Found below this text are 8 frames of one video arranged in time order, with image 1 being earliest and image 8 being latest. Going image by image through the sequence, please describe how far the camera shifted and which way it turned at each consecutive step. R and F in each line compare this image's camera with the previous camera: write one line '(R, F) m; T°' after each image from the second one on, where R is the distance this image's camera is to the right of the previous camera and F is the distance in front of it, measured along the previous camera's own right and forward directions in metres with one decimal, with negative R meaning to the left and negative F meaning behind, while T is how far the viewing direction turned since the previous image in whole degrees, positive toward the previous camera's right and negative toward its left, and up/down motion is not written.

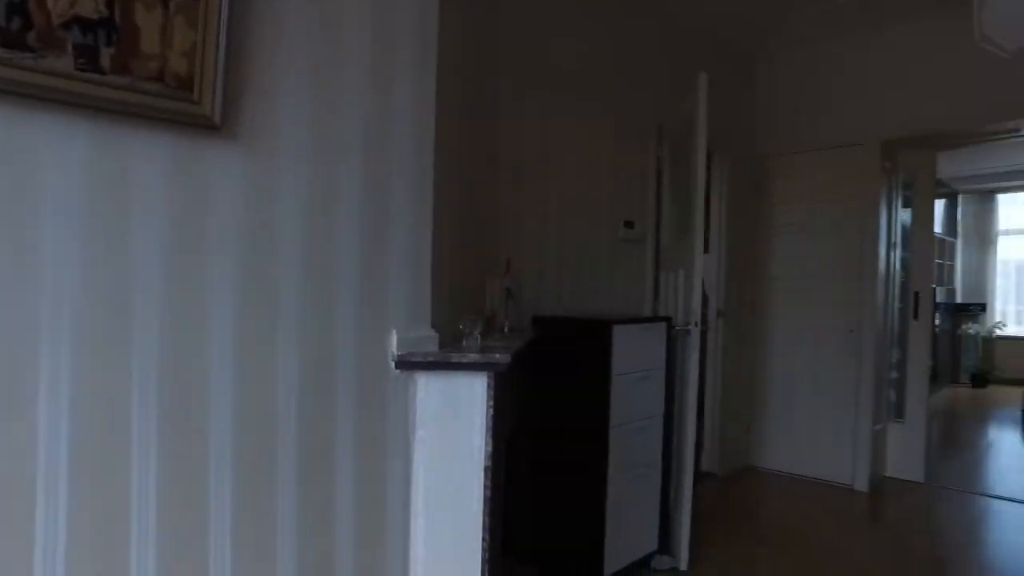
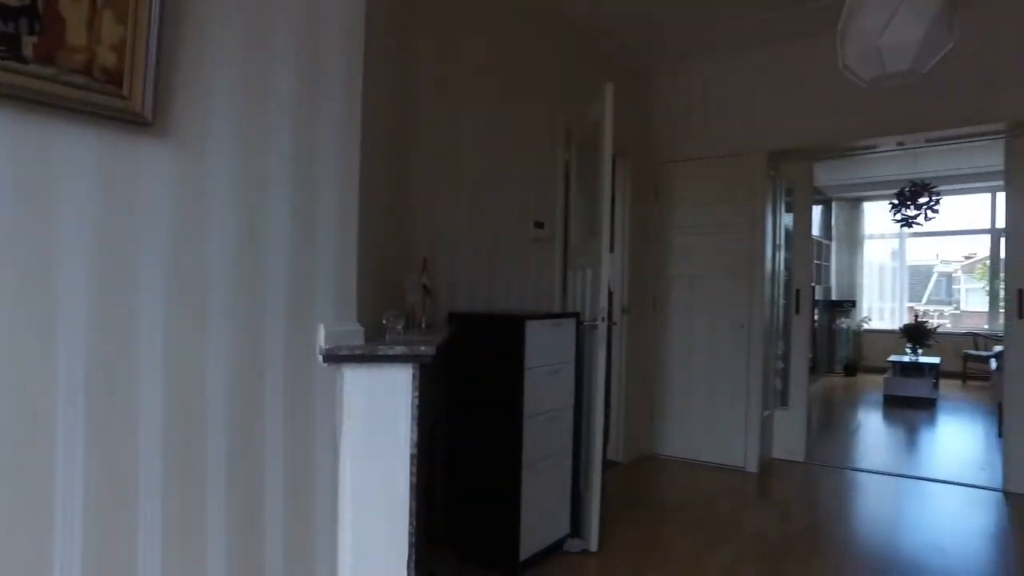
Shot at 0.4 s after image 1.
(0.0, -0.1) m; +8°
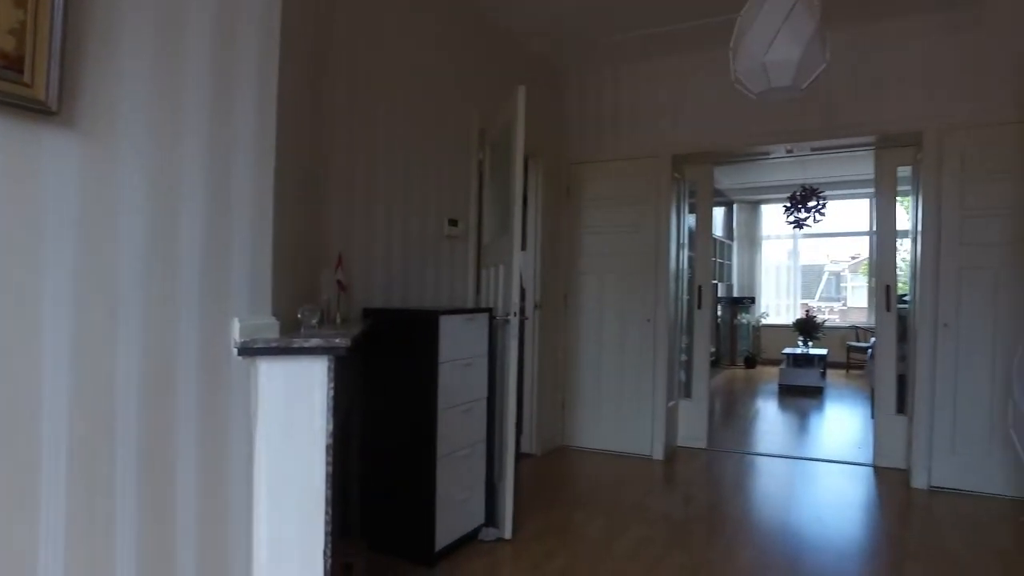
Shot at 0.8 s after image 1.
(0.0, -0.1) m; +7°
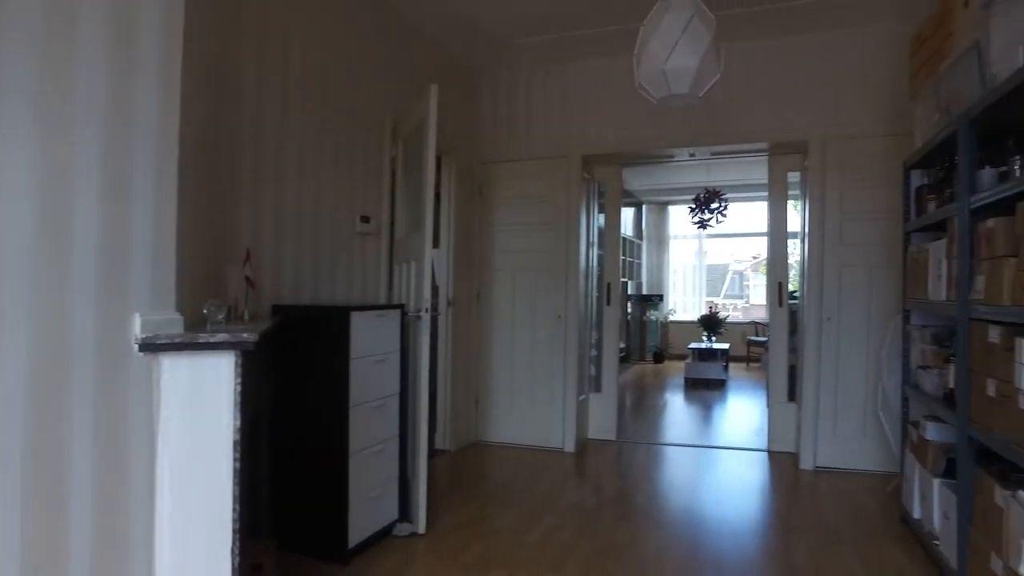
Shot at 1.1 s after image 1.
(0.0, 0.0) m; +7°
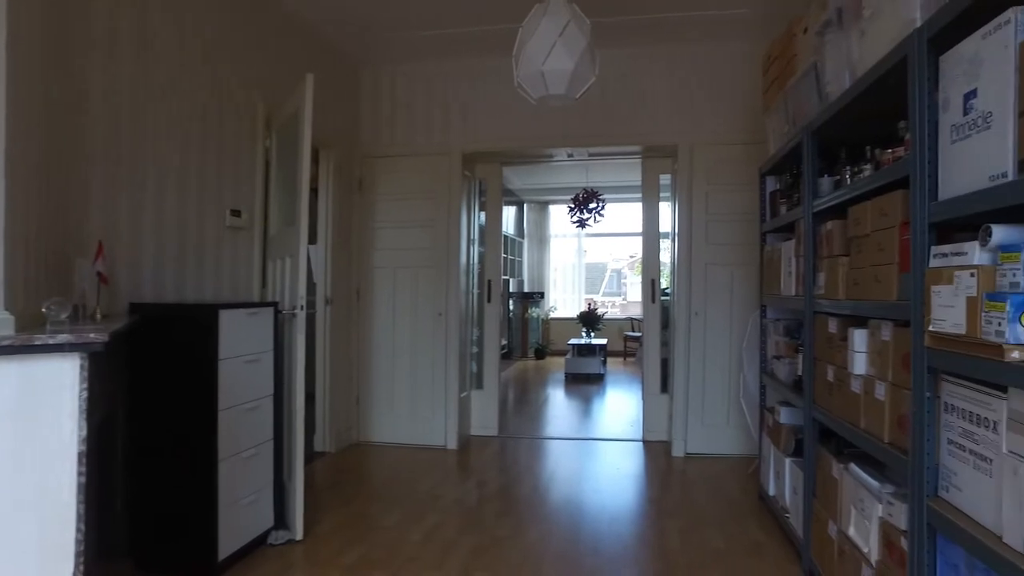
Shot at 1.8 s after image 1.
(0.0, 0.0) m; +10°
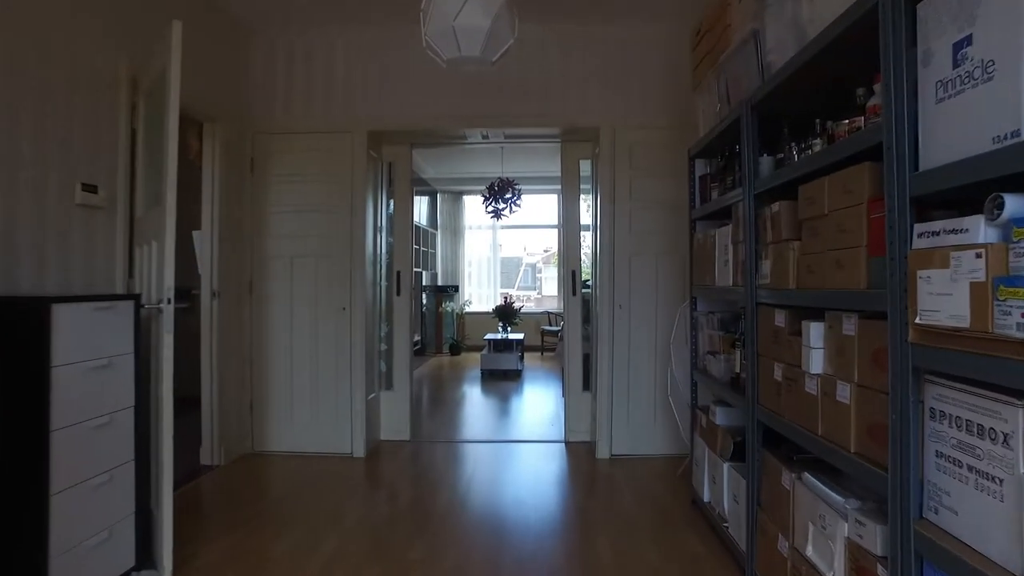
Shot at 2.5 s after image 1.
(0.0, +0.3) m; +7°
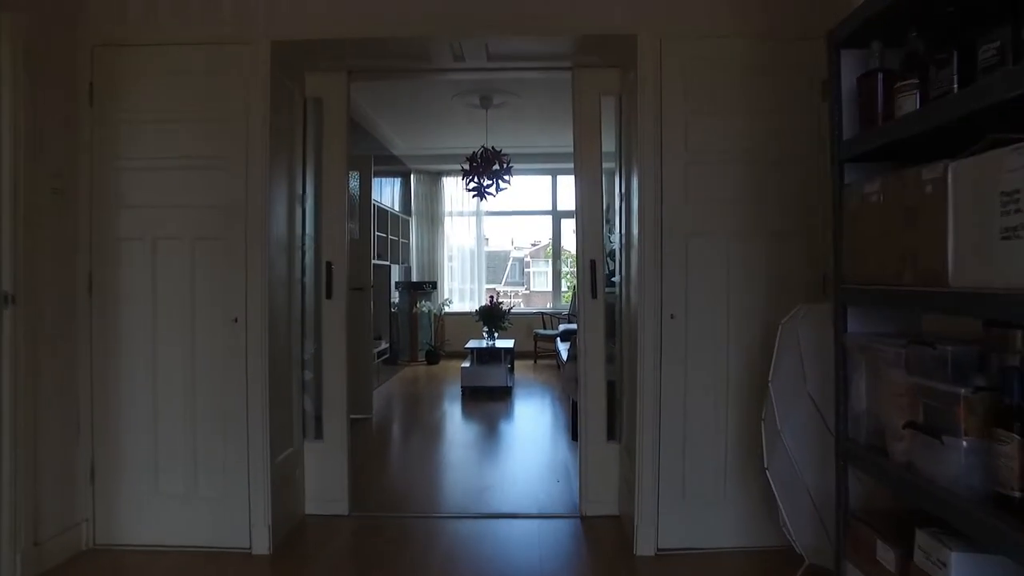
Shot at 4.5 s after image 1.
(0.0, +1.3) m; +1°
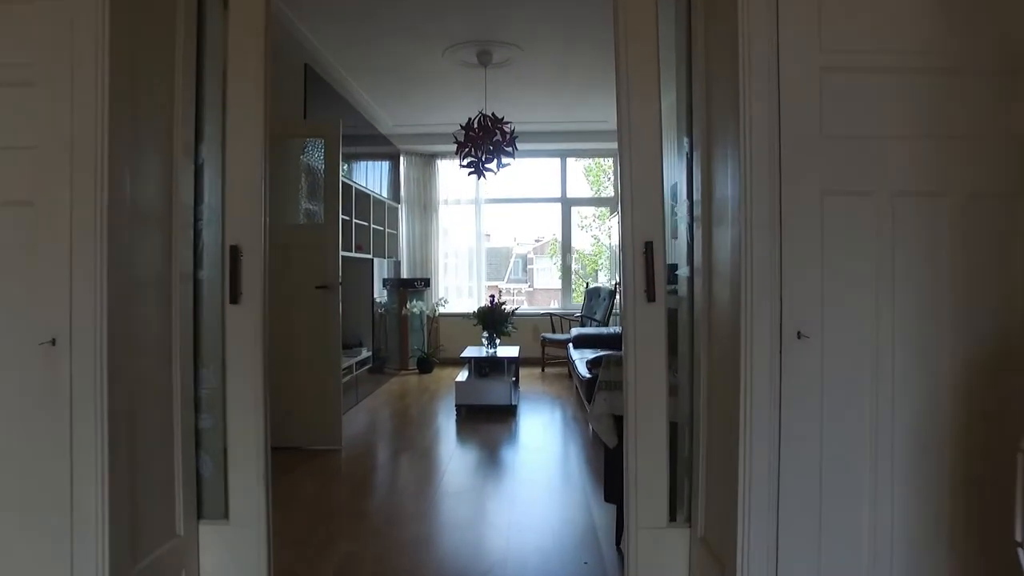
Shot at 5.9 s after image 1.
(0.0, +1.0) m; 0°
